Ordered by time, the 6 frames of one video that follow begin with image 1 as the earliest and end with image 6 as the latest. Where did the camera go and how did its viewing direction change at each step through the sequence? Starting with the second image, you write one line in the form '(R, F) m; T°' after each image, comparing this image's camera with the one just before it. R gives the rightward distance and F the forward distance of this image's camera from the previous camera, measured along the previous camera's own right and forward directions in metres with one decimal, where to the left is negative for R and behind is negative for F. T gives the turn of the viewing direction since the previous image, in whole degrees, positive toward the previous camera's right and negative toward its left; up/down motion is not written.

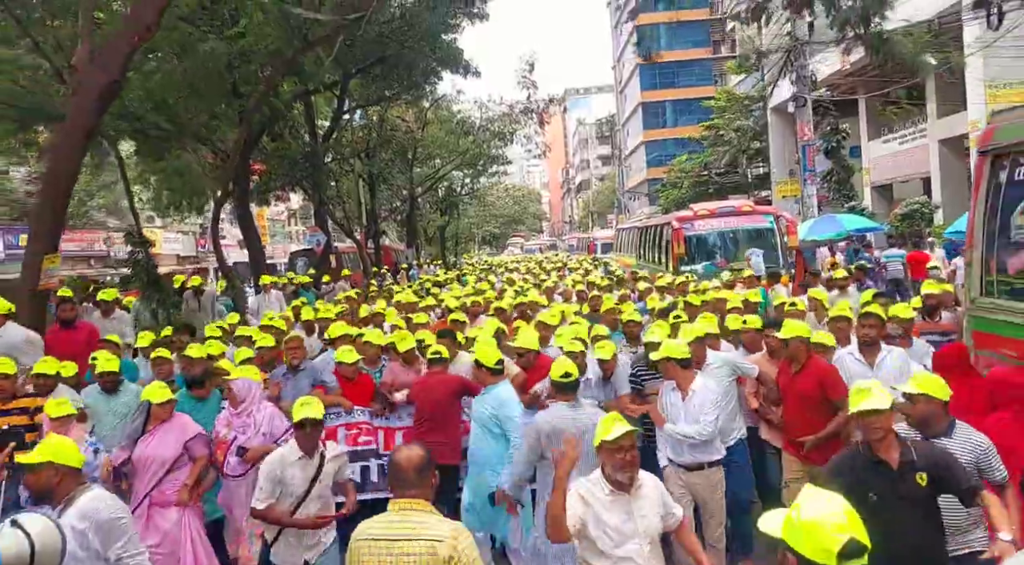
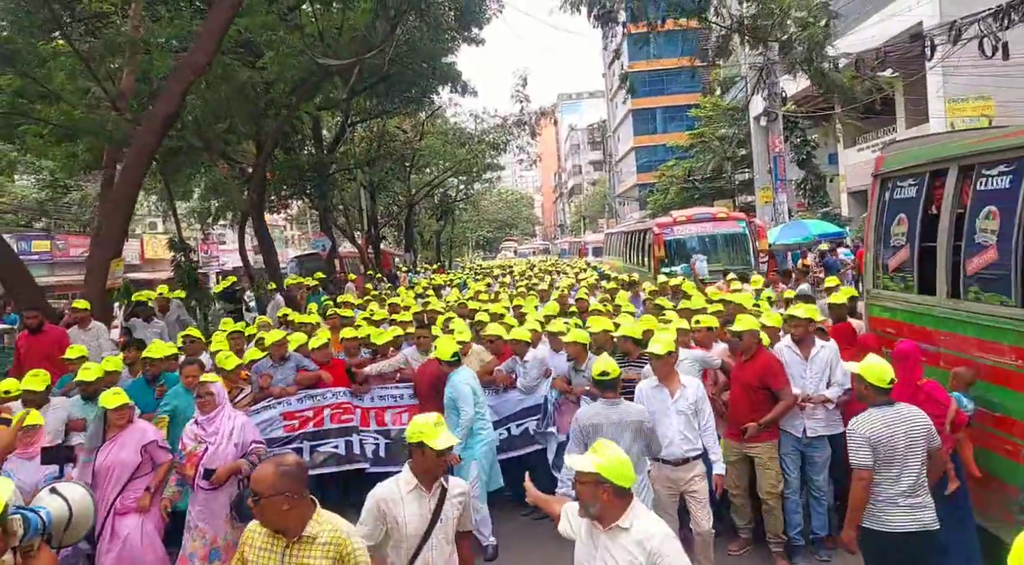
(0.0, -1.4) m; 0°
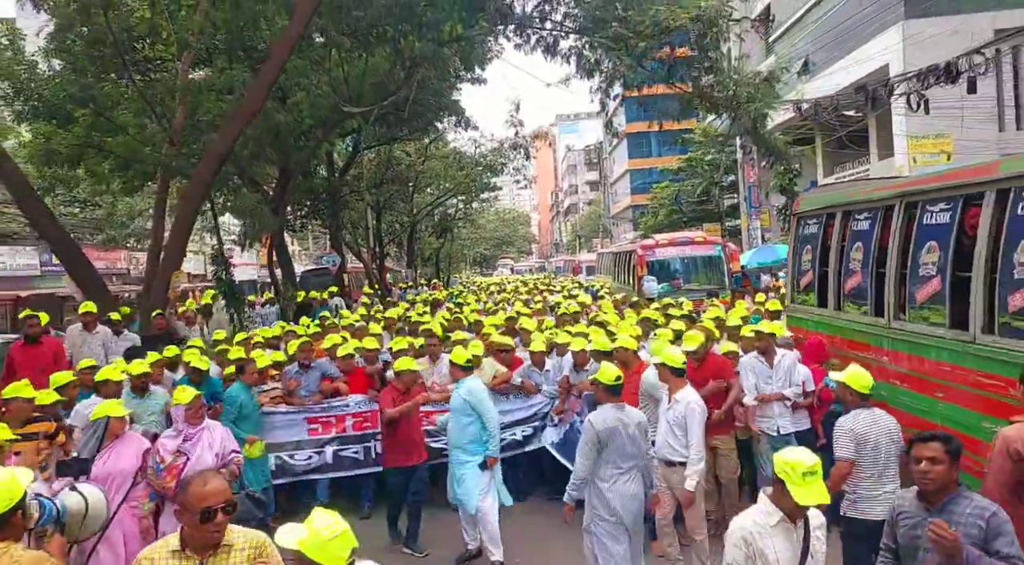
(0.0, -1.8) m; 0°
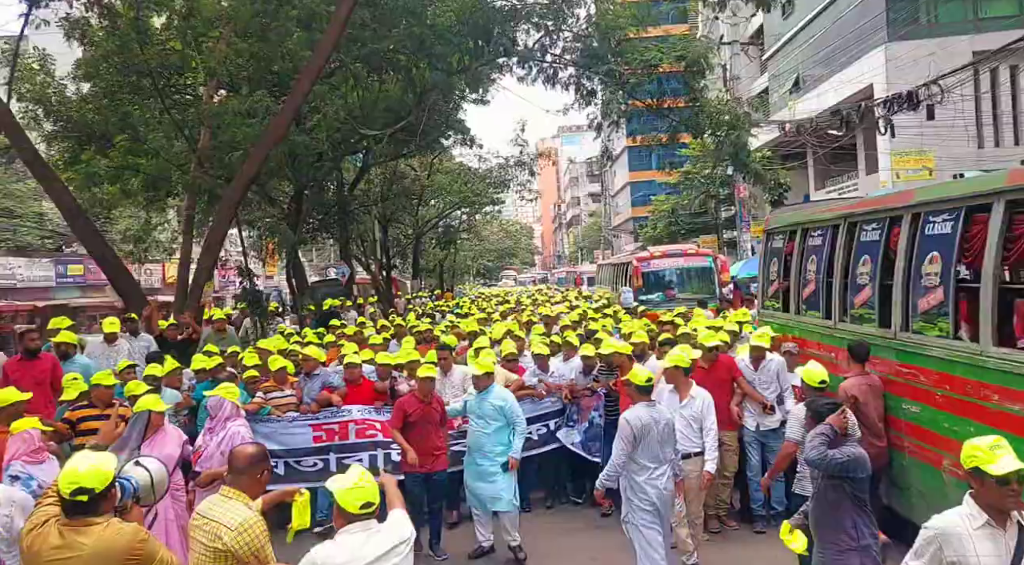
(0.0, -1.1) m; 0°
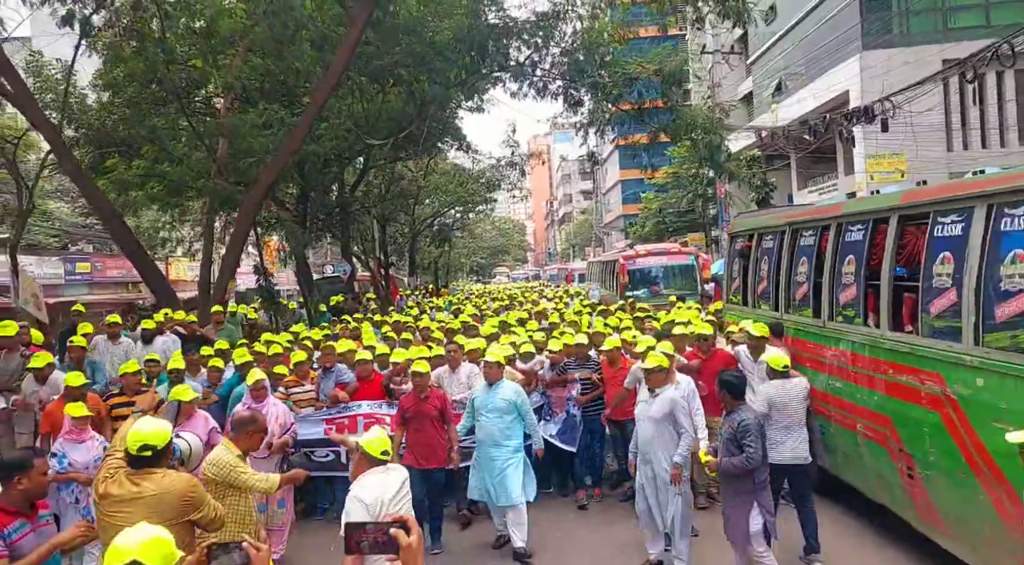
(0.0, -1.3) m; 0°
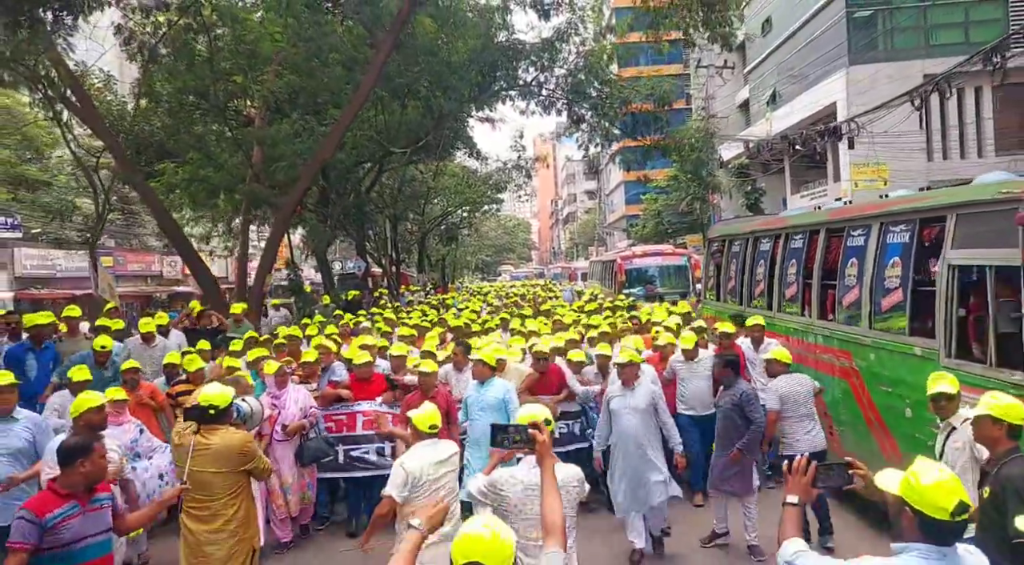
(0.0, -1.6) m; 0°
